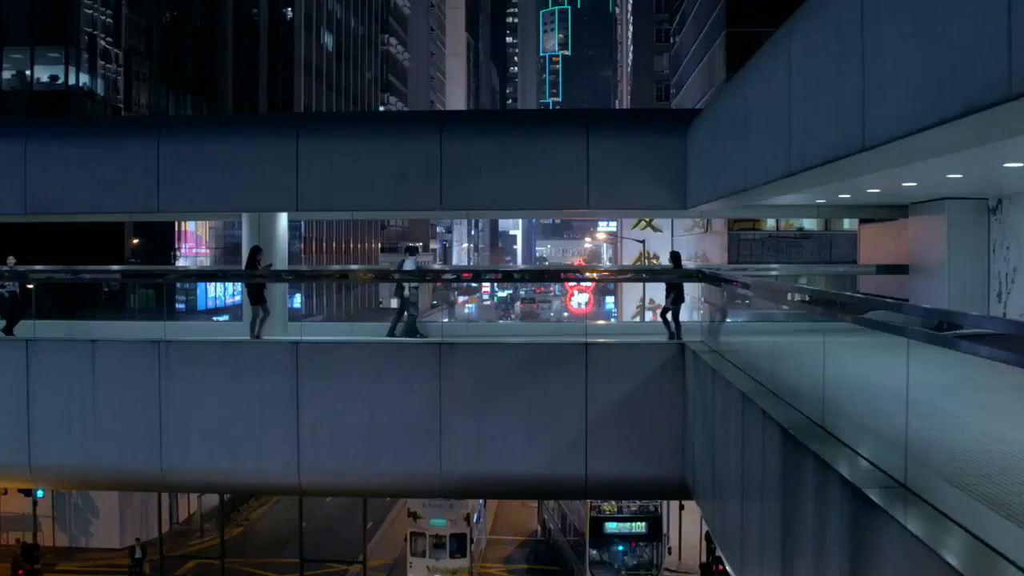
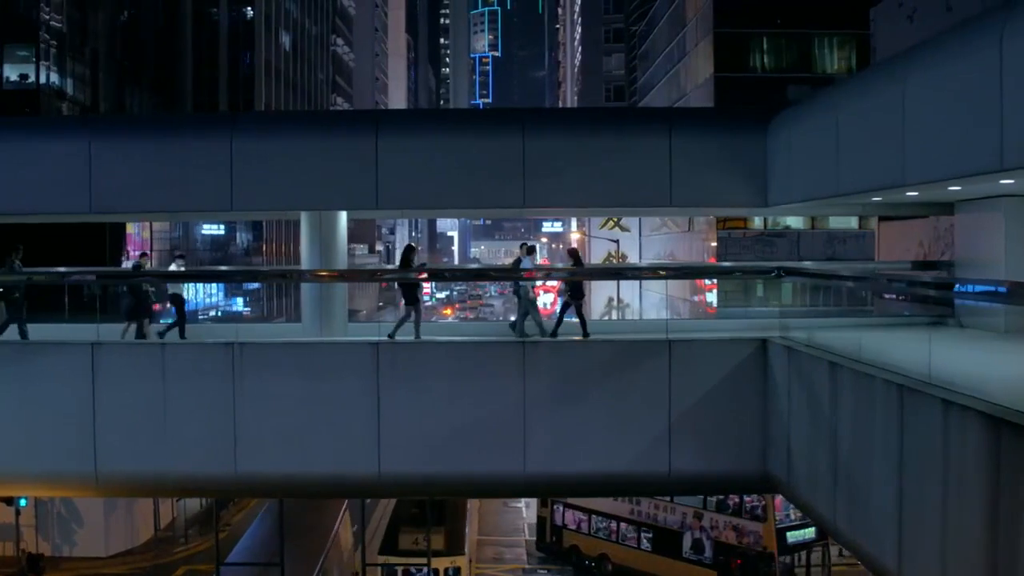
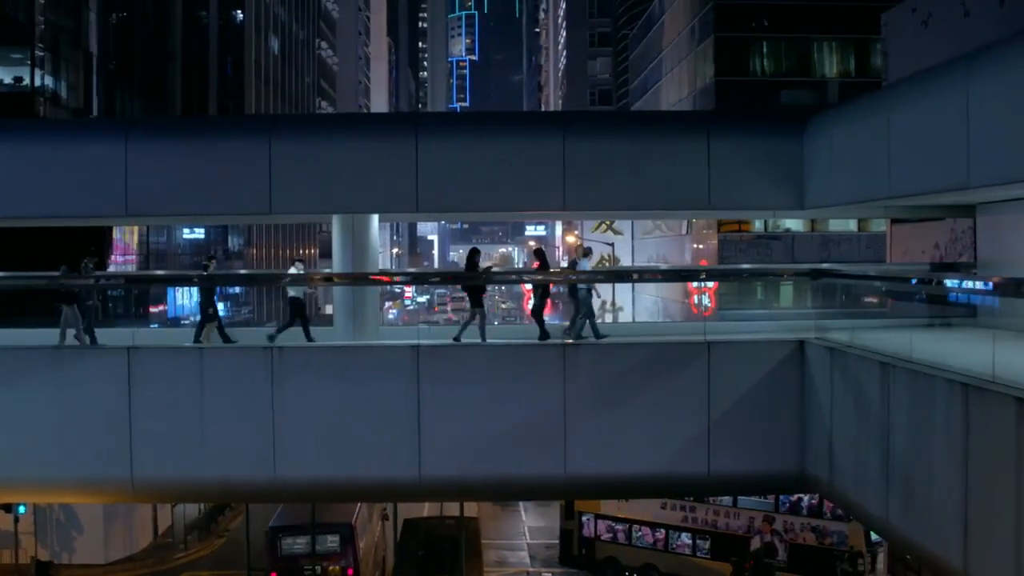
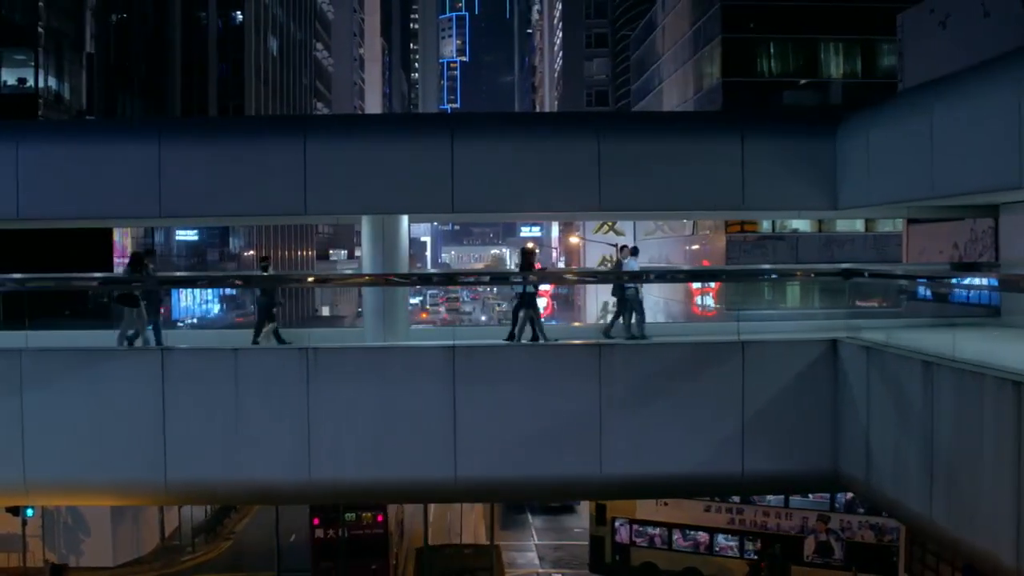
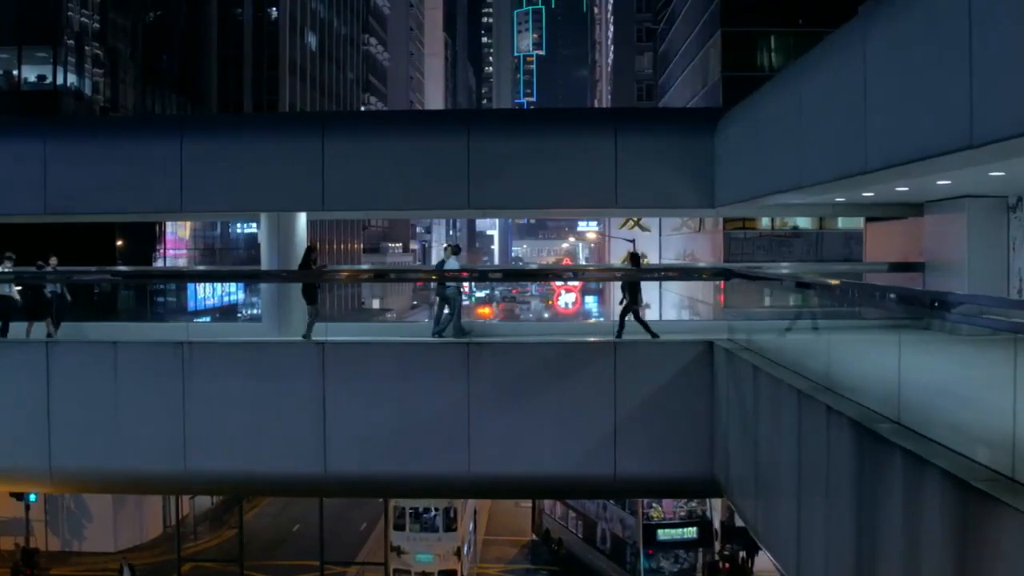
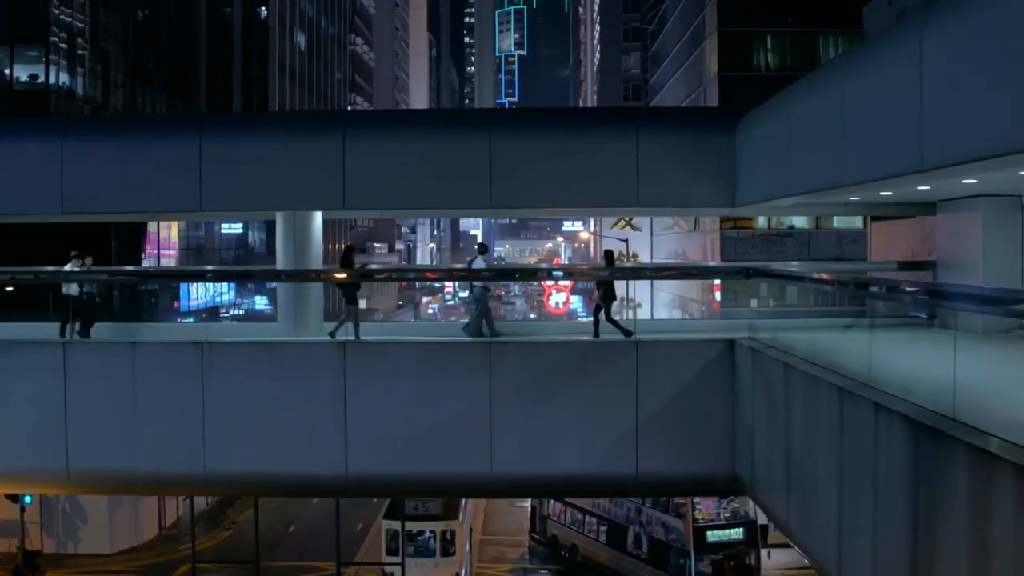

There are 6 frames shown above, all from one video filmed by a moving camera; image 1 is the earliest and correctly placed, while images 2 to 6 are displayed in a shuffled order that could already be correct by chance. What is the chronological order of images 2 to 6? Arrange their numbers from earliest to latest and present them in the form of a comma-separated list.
5, 6, 2, 3, 4
